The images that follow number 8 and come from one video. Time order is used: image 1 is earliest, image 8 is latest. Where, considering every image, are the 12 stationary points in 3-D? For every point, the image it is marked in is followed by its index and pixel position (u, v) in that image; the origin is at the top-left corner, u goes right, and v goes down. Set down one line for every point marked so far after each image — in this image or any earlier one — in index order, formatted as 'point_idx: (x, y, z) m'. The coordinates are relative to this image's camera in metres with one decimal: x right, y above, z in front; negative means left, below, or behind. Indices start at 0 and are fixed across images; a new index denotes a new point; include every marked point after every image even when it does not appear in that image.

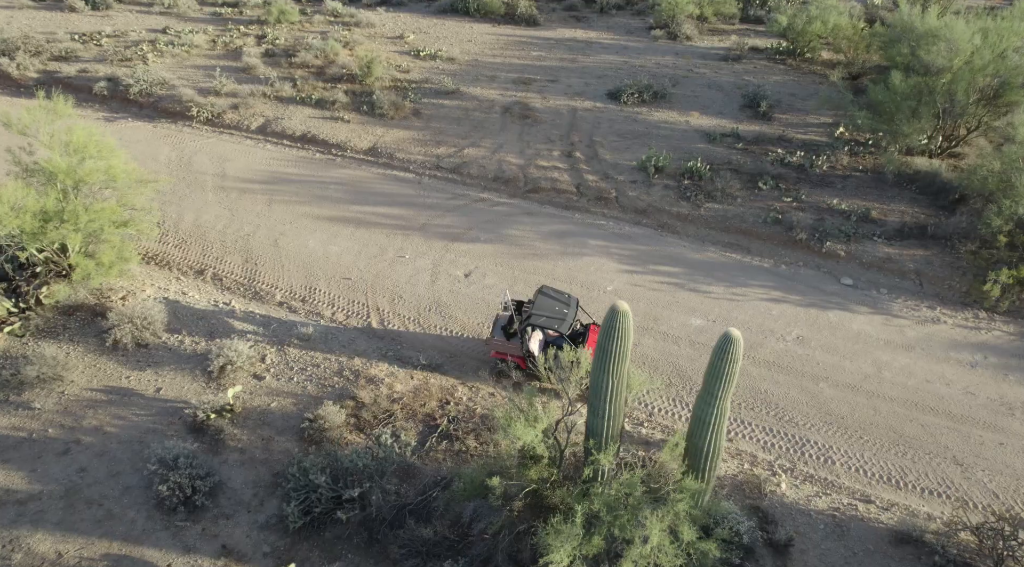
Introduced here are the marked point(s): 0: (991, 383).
0: (+7.4, -1.5, +12.3) m
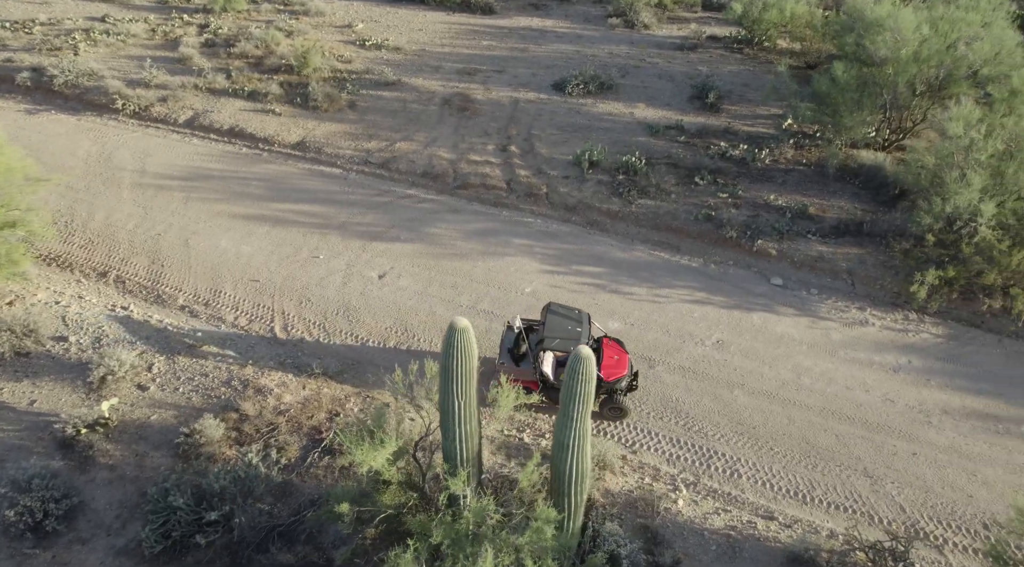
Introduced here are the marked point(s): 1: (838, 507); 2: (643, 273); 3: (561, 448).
0: (+5.9, -1.6, +11.9) m
1: (+4.1, -2.8, +10.1) m
2: (+2.3, +0.2, +14.2) m
3: (+0.4, -1.6, +7.6) m
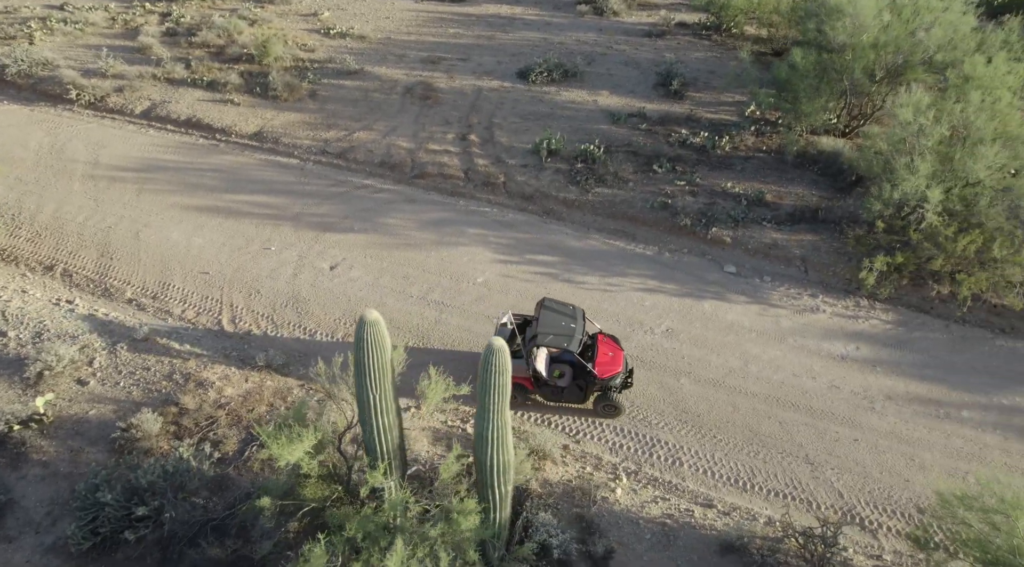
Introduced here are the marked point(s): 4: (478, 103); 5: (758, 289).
0: (+5.1, -1.4, +11.9) m
1: (+3.4, -2.7, +10.1) m
2: (+1.5, +0.4, +14.2) m
3: (-0.3, -1.5, +7.5) m
4: (-0.8, +4.4, +19.6) m
5: (+4.2, -0.1, +13.6) m
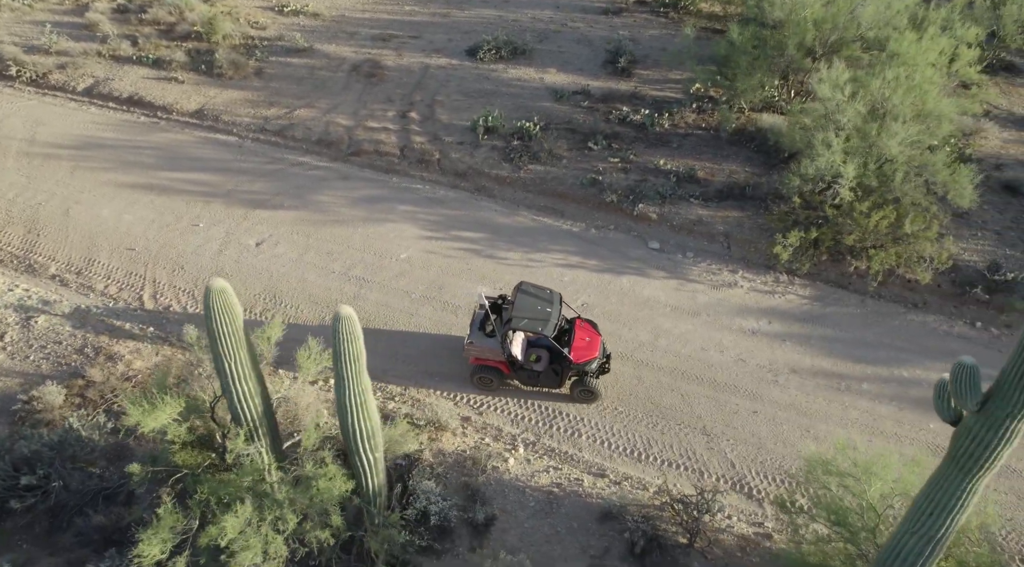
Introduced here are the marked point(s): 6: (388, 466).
0: (+3.8, -1.0, +12.1) m
1: (+2.0, -2.3, +10.3) m
2: (+0.2, +0.8, +14.3) m
3: (-1.6, -1.2, +7.7) m
4: (-2.2, +5.0, +19.6) m
5: (+2.9, +0.3, +13.8) m
6: (-1.4, -2.1, +9.3) m
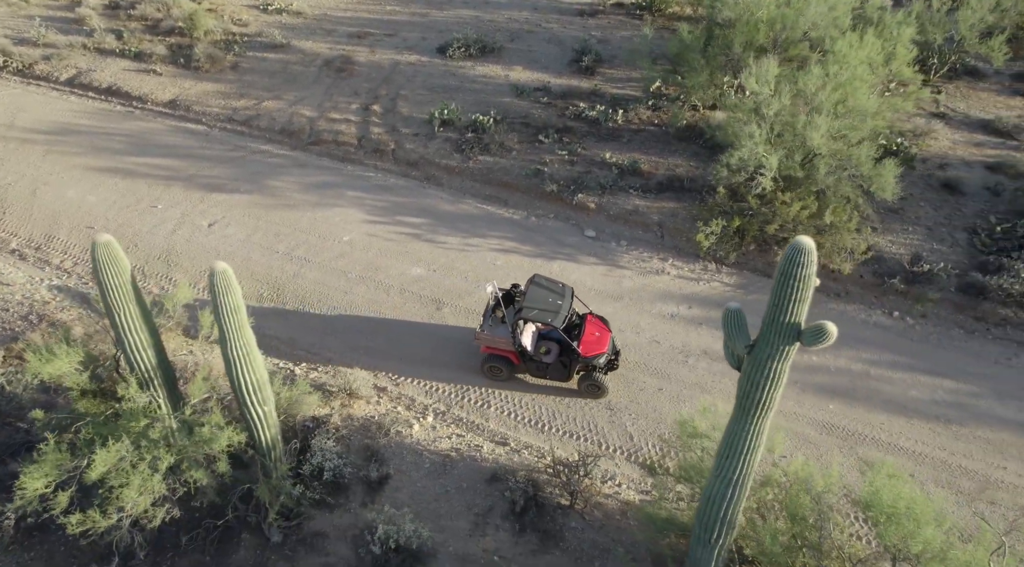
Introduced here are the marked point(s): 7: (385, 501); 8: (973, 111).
0: (+2.6, -0.8, +12.5) m
1: (+0.8, -2.0, +10.7) m
2: (-0.9, +1.1, +14.8) m
3: (-2.9, -0.8, +8.2) m
4: (-3.0, +5.2, +20.2) m
5: (+1.7, +0.6, +14.2) m
6: (-2.7, -1.8, +9.9) m
7: (-1.5, -2.6, +9.4) m
8: (+10.6, +3.9, +18.4) m
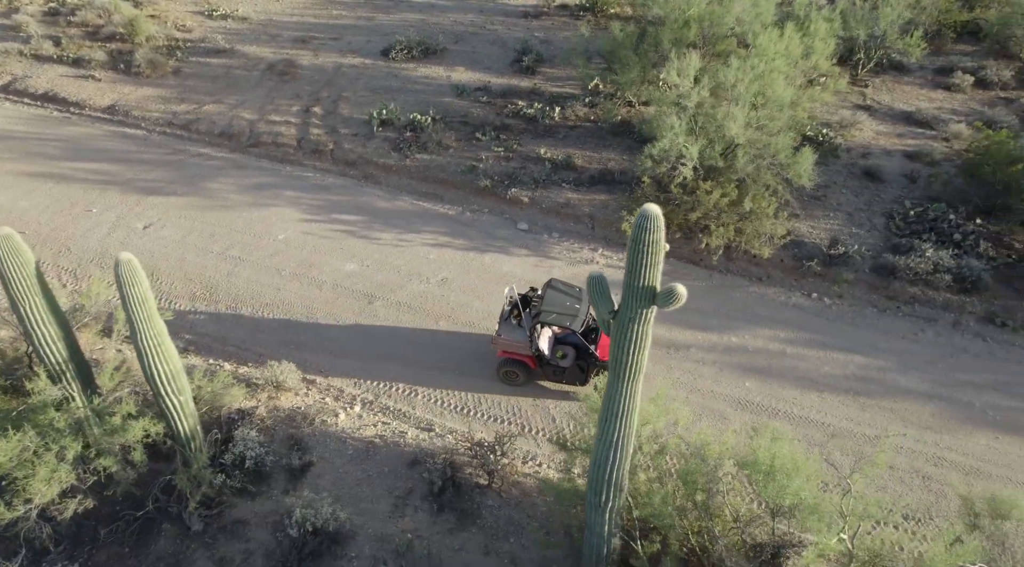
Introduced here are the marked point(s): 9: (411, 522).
0: (+1.5, -0.6, +12.8) m
1: (-0.2, -1.9, +11.0) m
2: (-2.2, +1.2, +15.1) m
3: (-3.9, -0.7, +8.4) m
4: (-4.5, +5.2, +20.4) m
5: (+0.5, +0.7, +14.5) m
6: (-3.7, -1.7, +10.0) m
7: (-2.4, -2.4, +9.6) m
8: (+9.2, +4.3, +19.1) m
9: (-1.2, -2.7, +9.2) m
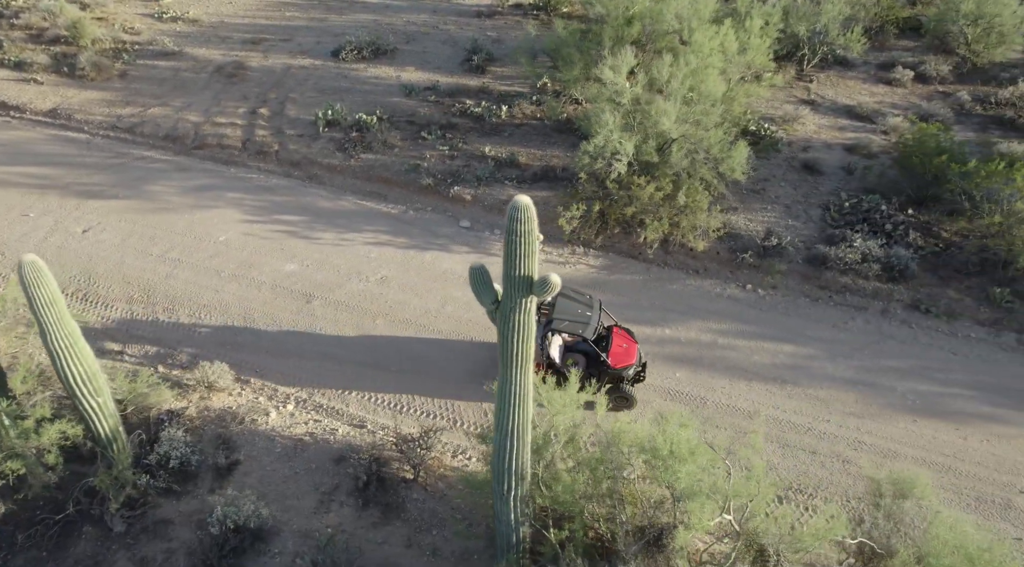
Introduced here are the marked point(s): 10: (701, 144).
0: (+0.5, -0.5, +13.0) m
1: (-1.2, -1.8, +11.1) m
2: (-3.3, +1.2, +15.1) m
3: (-4.8, -0.7, +8.4) m
4: (-5.8, +5.2, +20.4) m
5: (-0.5, +0.8, +14.6) m
6: (-4.6, -1.7, +10.0) m
7: (-3.3, -2.4, +9.6) m
8: (+7.9, +4.5, +19.4) m
9: (-2.0, -2.7, +9.3) m
10: (+3.4, +2.5, +14.2) m
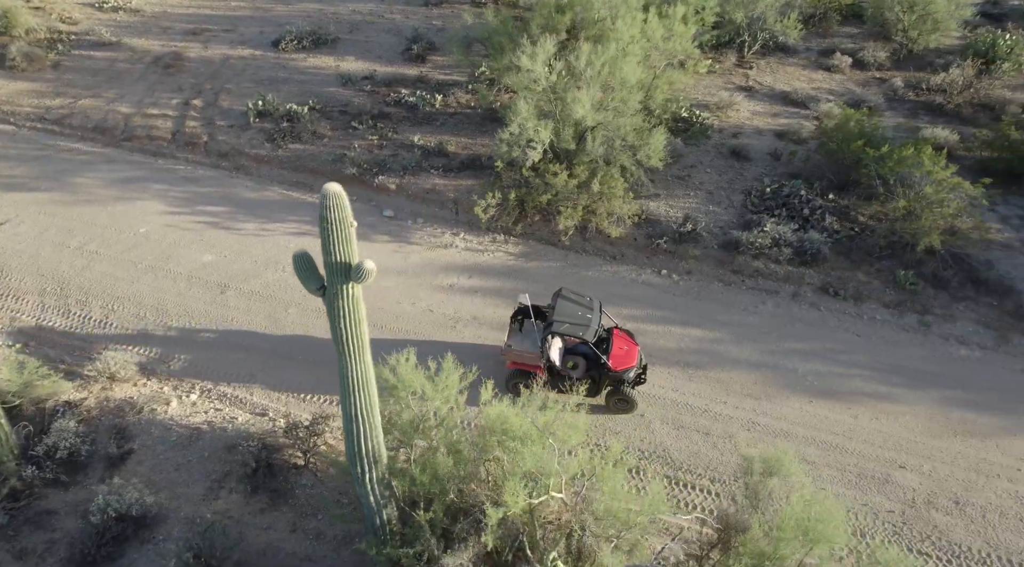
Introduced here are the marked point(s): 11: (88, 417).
0: (-0.9, -0.3, +13.0) m
1: (-2.5, -1.7, +11.2) m
2: (-4.7, +1.4, +15.1) m
3: (-6.1, -0.7, +8.4) m
4: (-7.4, +5.4, +20.3) m
5: (-2.0, +1.0, +14.7) m
6: (-6.0, -1.6, +10.0) m
7: (-4.7, -2.3, +9.6) m
8: (+6.4, +4.9, +19.5) m
9: (-3.4, -2.6, +9.3) m
10: (+1.9, +2.7, +14.3) m
11: (-5.4, -1.7, +10.3) m
